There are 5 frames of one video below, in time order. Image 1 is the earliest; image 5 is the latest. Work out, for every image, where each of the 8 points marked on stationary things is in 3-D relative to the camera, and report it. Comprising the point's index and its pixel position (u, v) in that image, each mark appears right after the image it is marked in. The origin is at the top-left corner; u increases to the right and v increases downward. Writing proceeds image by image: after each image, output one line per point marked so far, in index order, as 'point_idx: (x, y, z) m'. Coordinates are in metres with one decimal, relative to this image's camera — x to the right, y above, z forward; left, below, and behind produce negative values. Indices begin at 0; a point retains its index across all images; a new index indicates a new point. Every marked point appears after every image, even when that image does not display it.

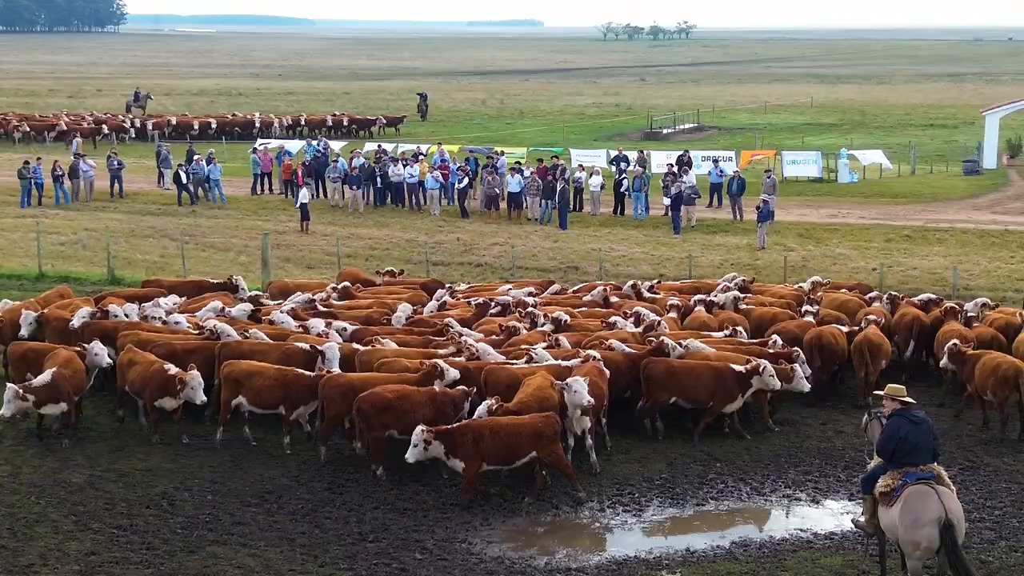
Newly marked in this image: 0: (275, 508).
0: (-2.3, -2.1, +12.6) m
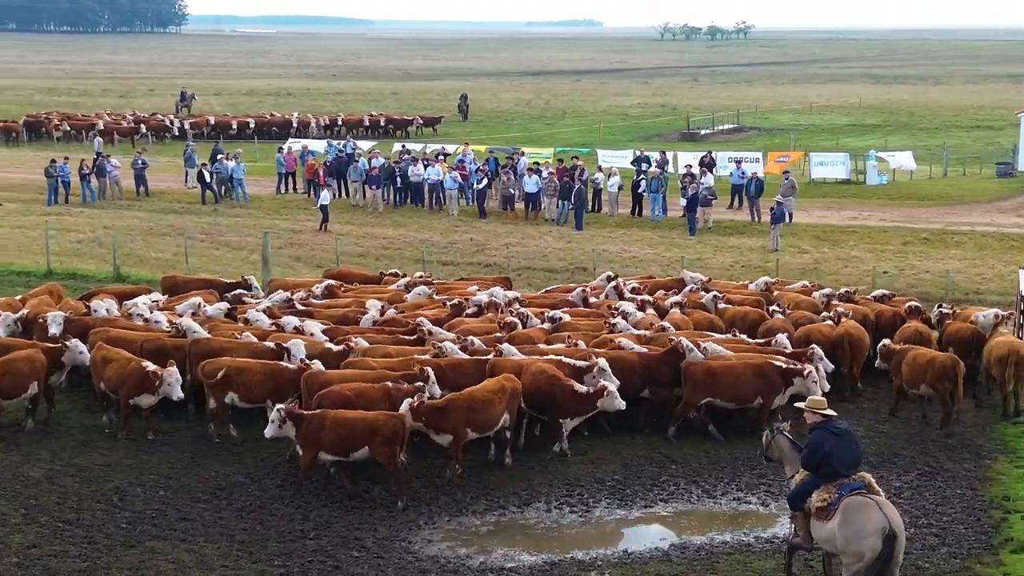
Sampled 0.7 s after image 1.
0: (-2.8, -2.1, +12.7) m
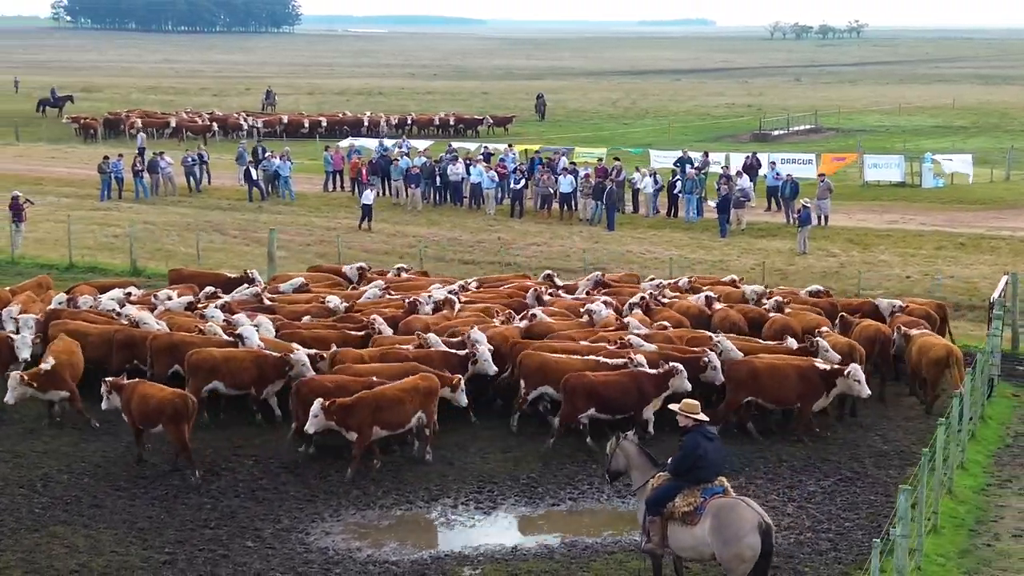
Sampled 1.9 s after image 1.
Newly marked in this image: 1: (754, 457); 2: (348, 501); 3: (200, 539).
0: (-3.7, -2.0, +13.1) m
1: (+2.6, -1.8, +14.2) m
2: (-1.6, -2.1, +13.0) m
3: (-2.8, -2.3, +11.9) m
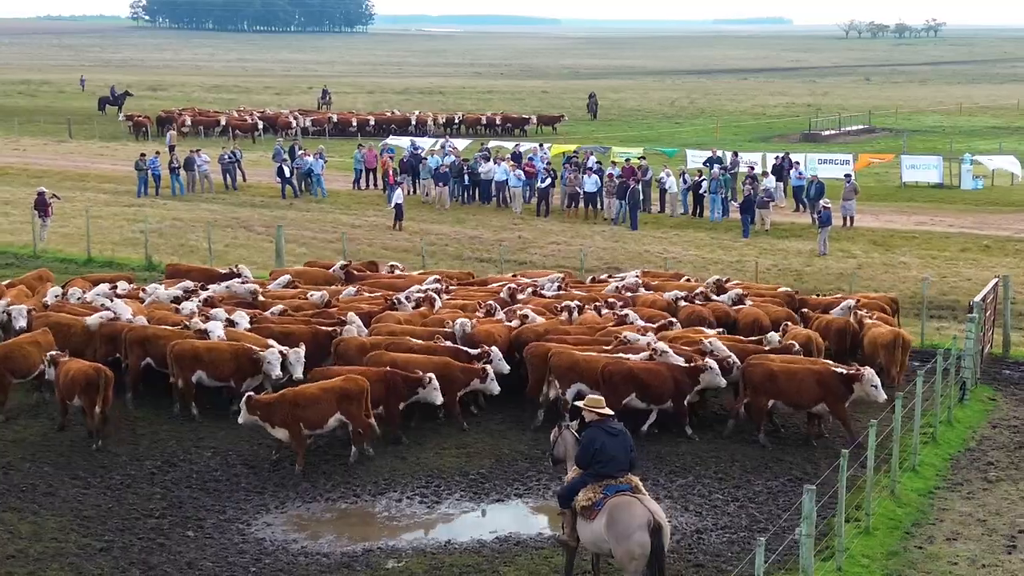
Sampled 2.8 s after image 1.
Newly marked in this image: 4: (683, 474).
0: (-4.2, -2.0, +13.4) m
1: (+2.1, -1.8, +14.2) m
2: (-2.2, -2.1, +13.2) m
3: (-3.4, -2.2, +12.2) m
4: (+1.8, -1.9, +13.7) m
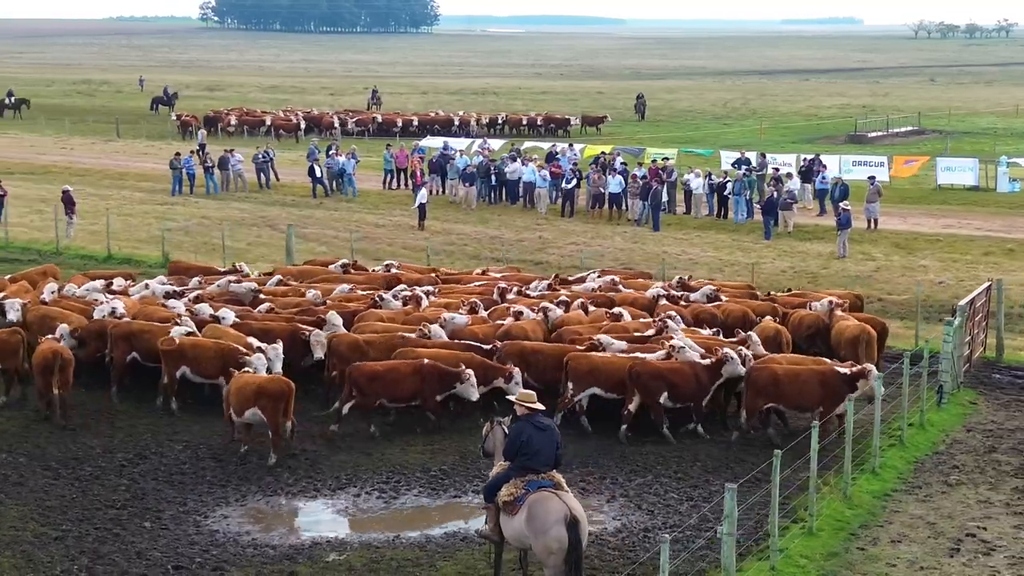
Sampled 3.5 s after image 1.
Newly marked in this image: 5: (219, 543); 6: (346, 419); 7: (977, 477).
0: (-4.6, -1.9, +13.7) m
1: (+1.7, -1.8, +14.3) m
2: (-2.6, -2.0, +13.5) m
3: (-3.9, -2.2, +12.5) m
4: (+1.4, -1.9, +13.8) m
5: (-2.7, -2.3, +12.0) m
6: (-2.0, -1.6, +15.8) m
7: (+4.8, -2.0, +13.7) m
